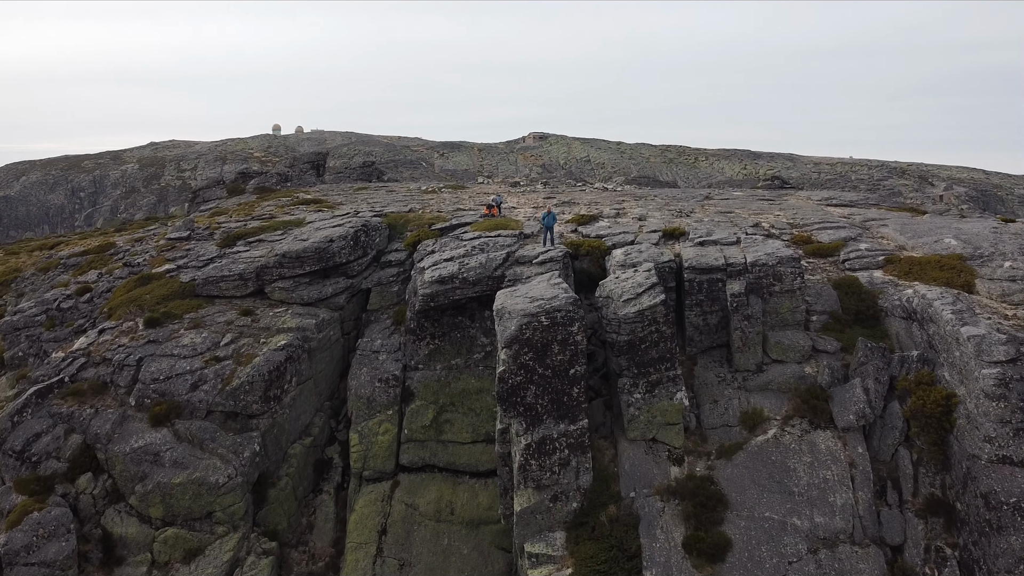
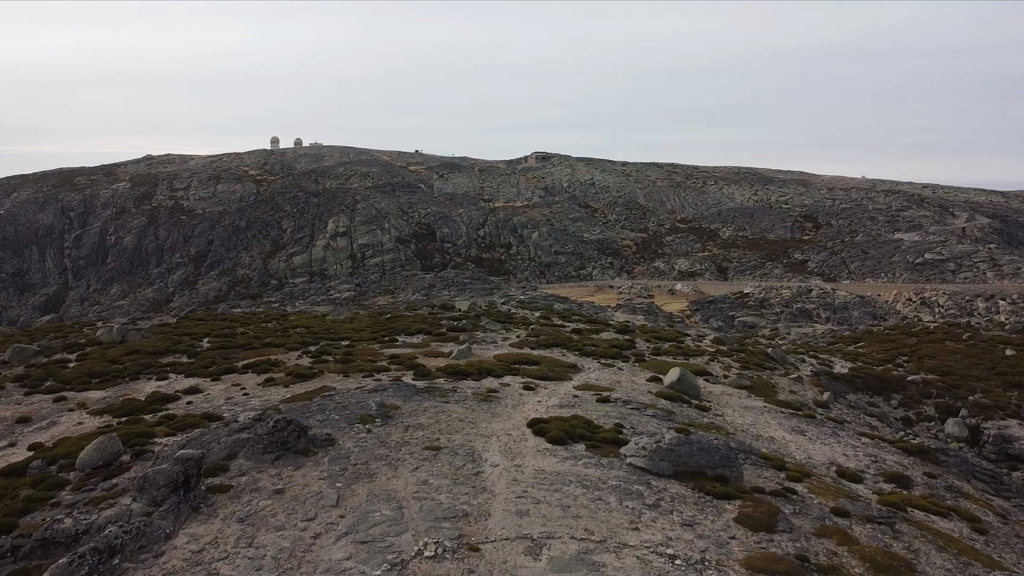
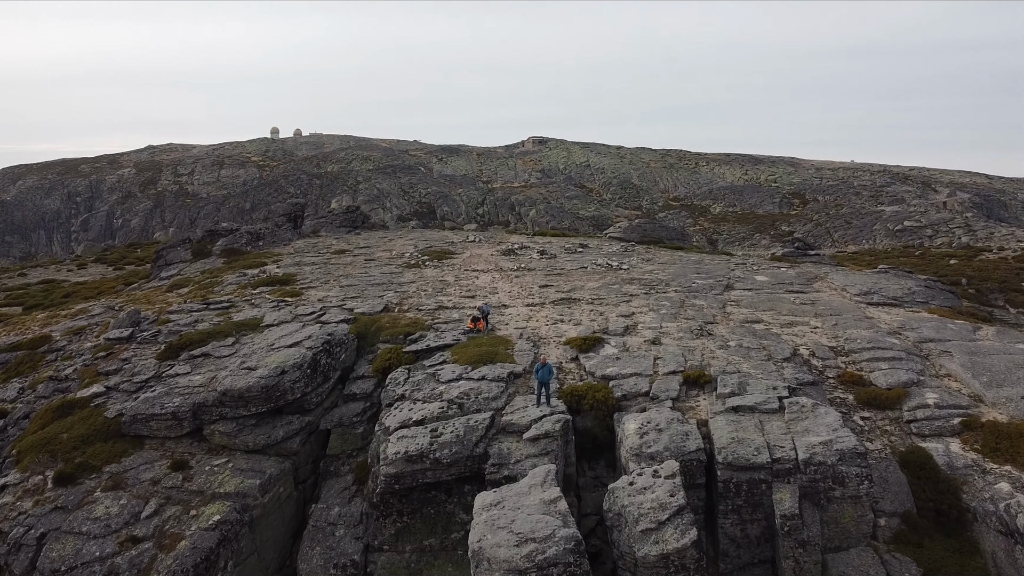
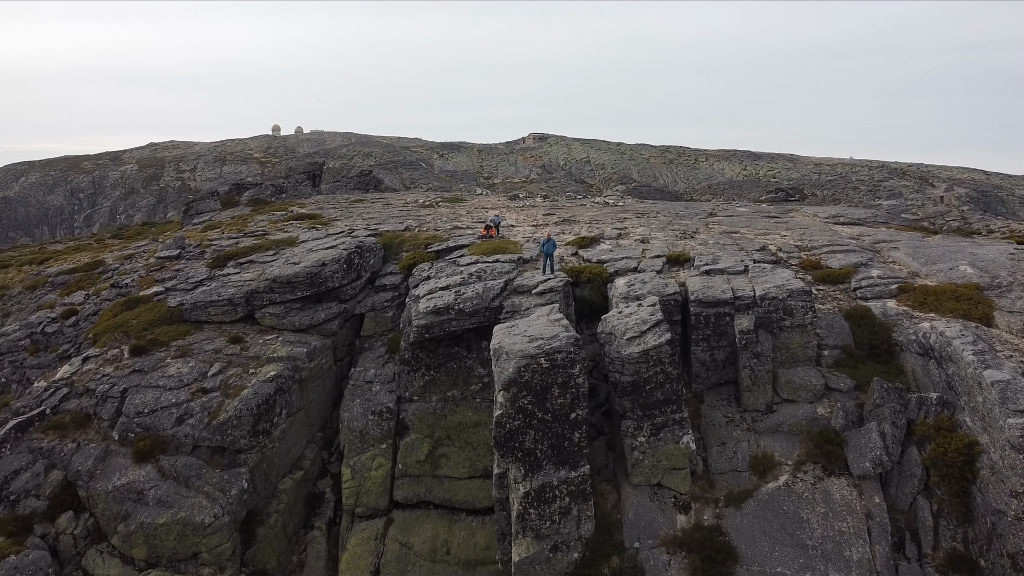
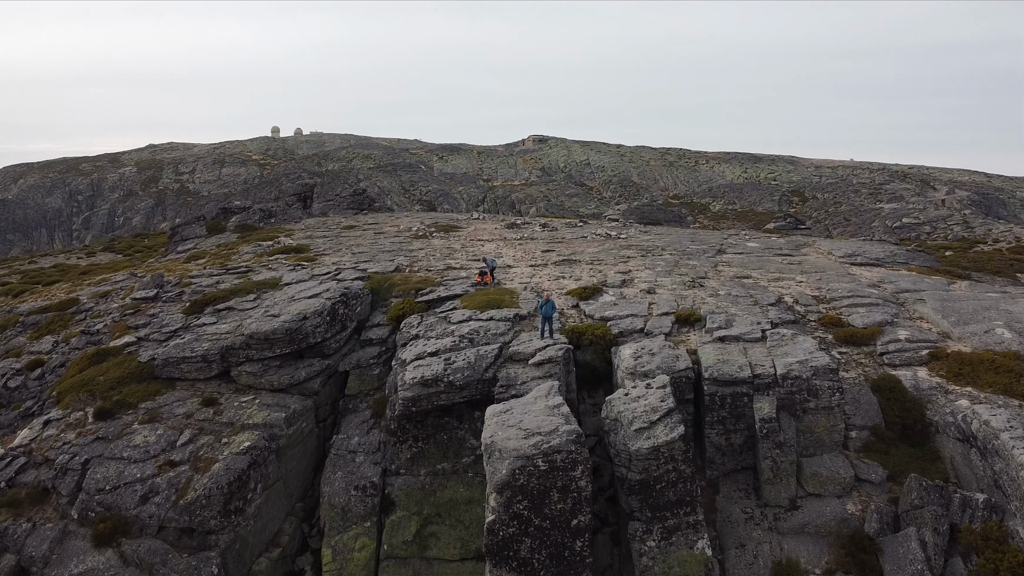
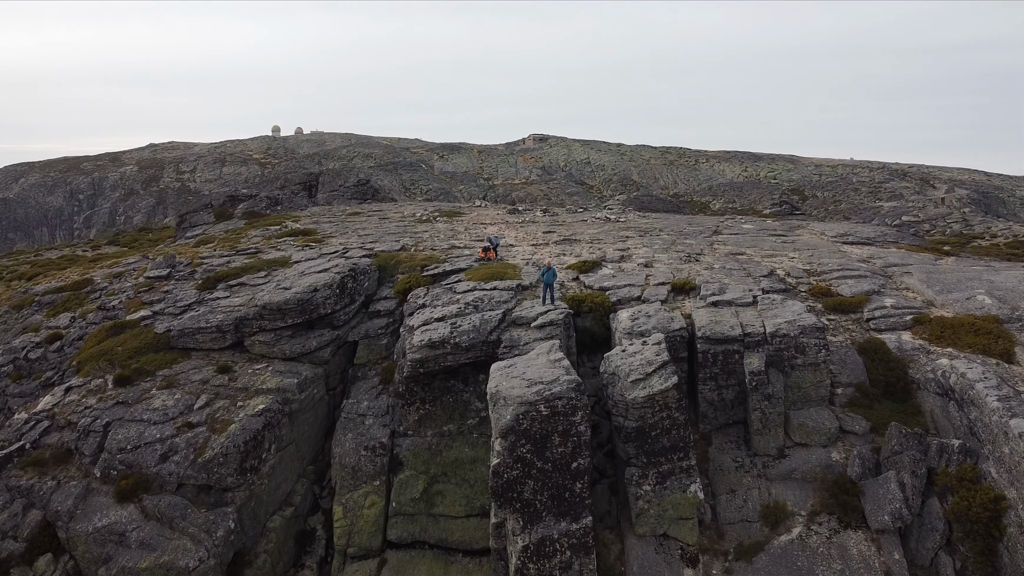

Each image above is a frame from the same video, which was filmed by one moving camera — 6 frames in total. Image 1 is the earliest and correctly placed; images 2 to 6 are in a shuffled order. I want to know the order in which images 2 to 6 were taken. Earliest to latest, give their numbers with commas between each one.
4, 6, 5, 3, 2
